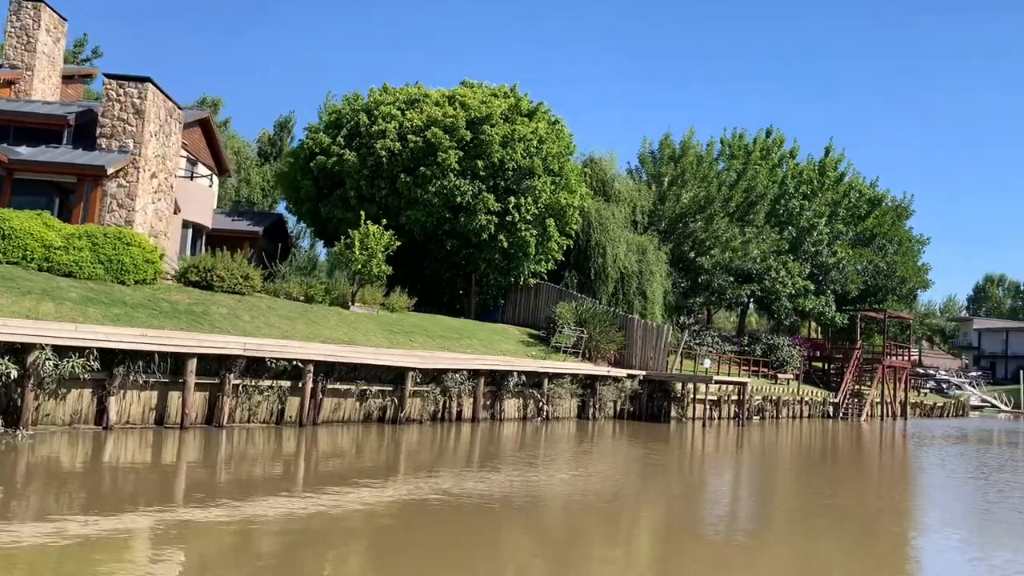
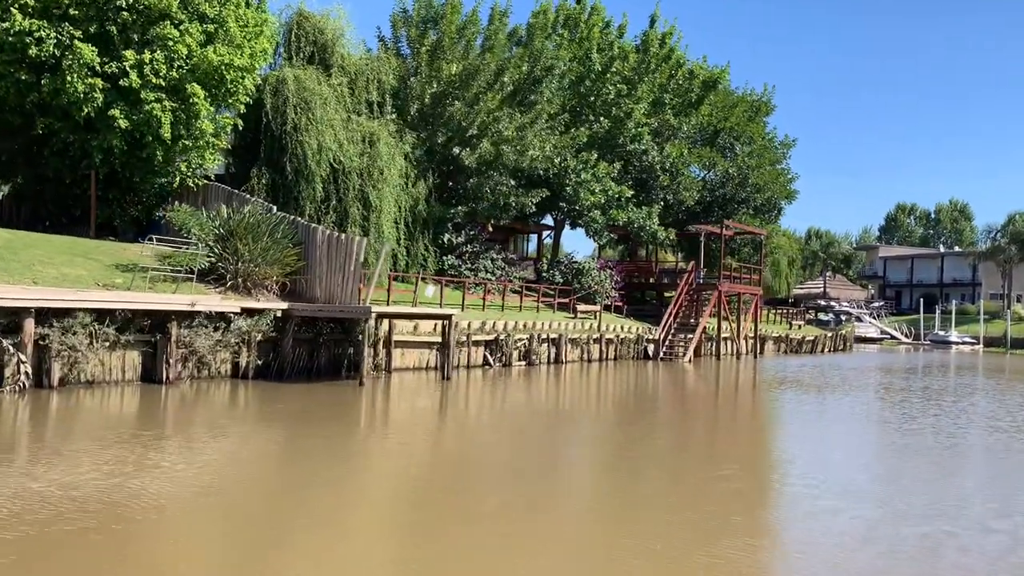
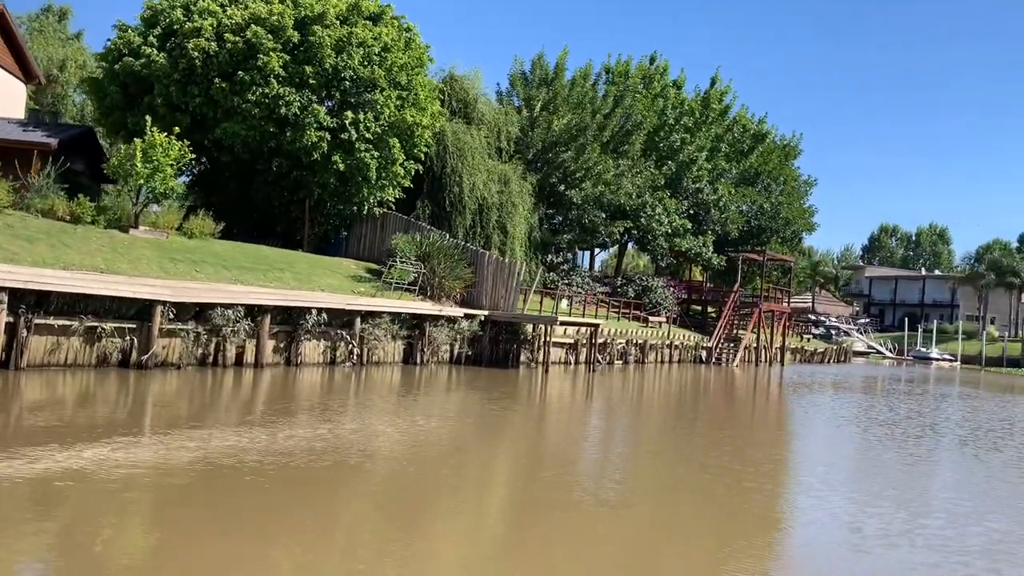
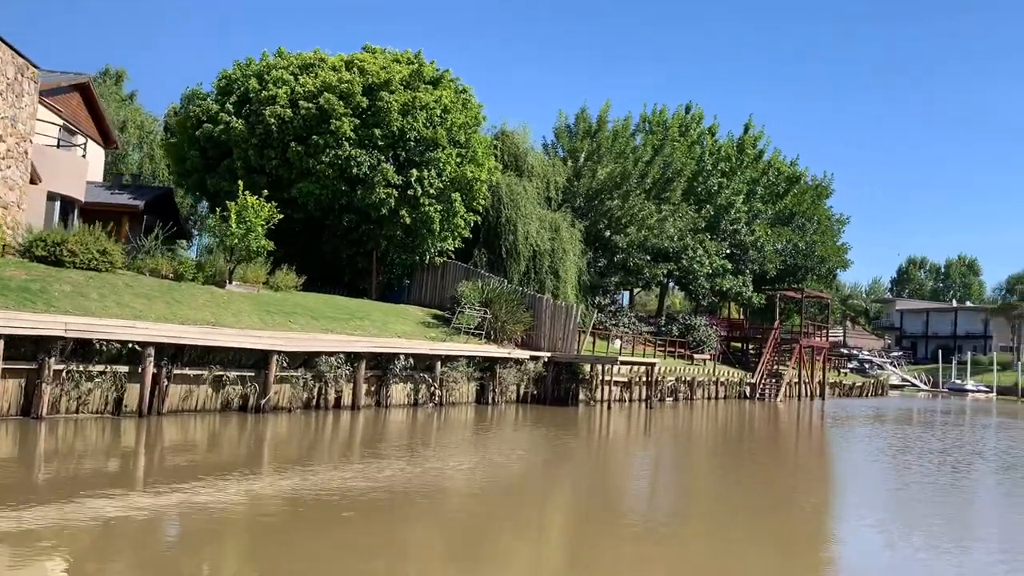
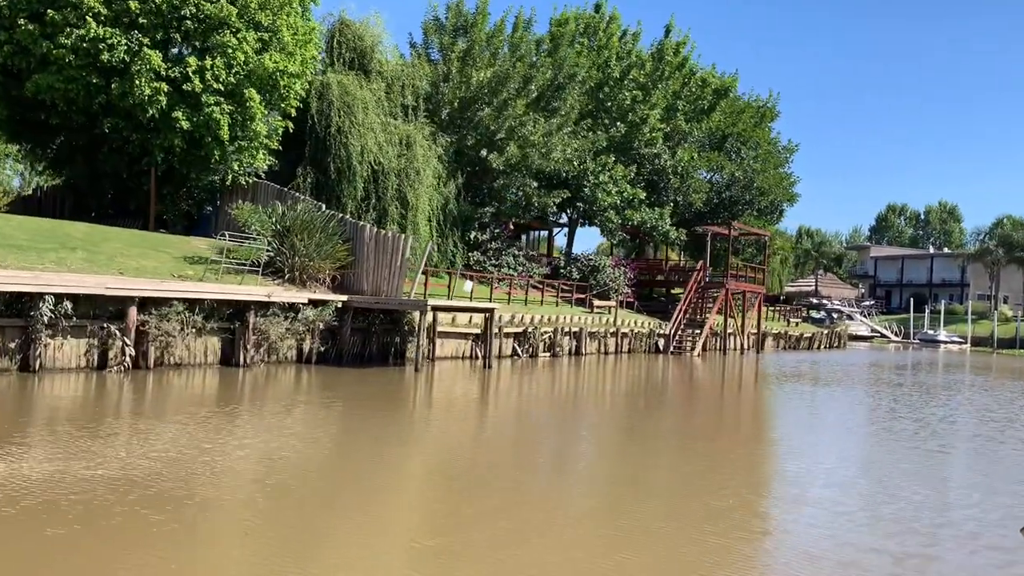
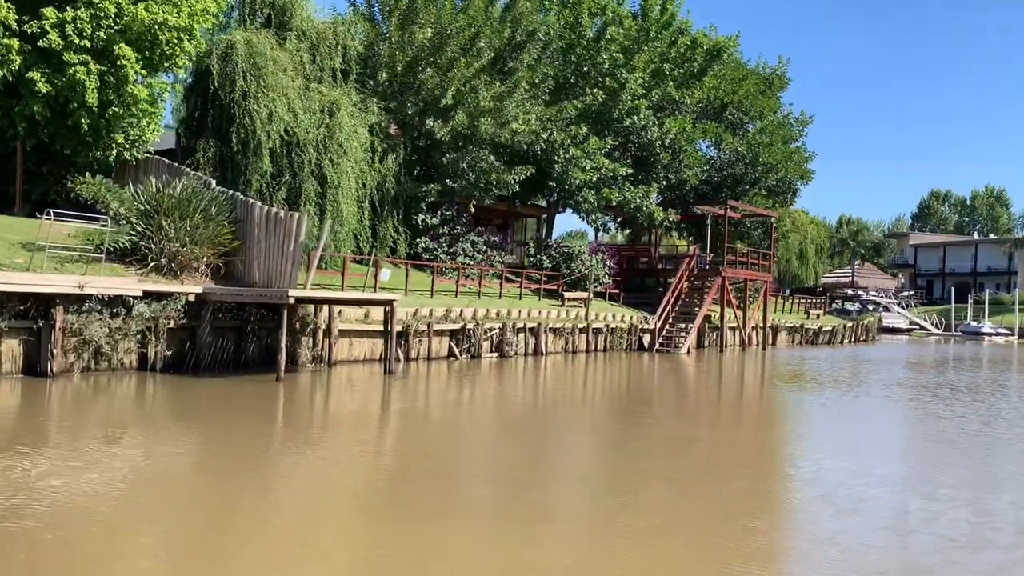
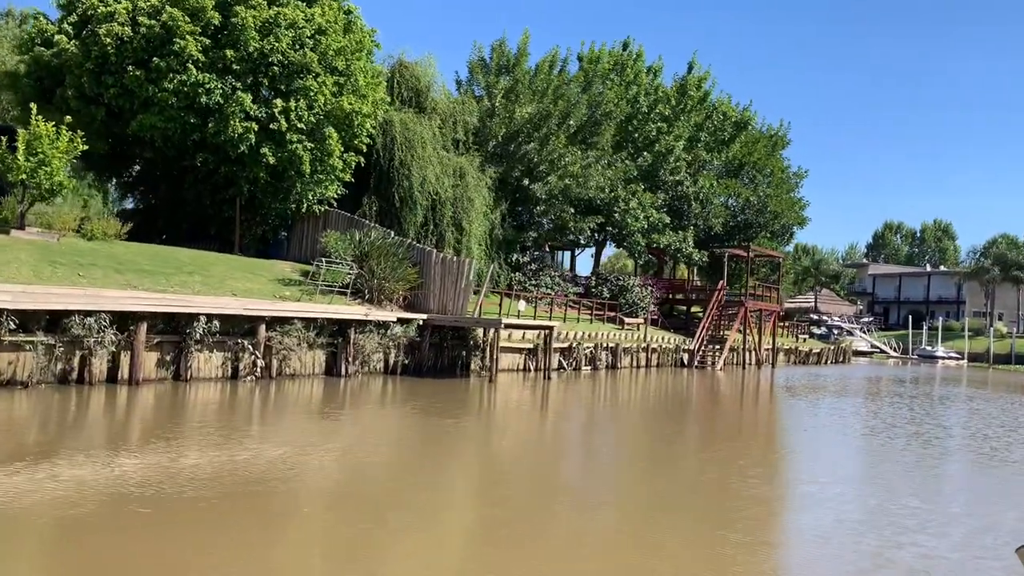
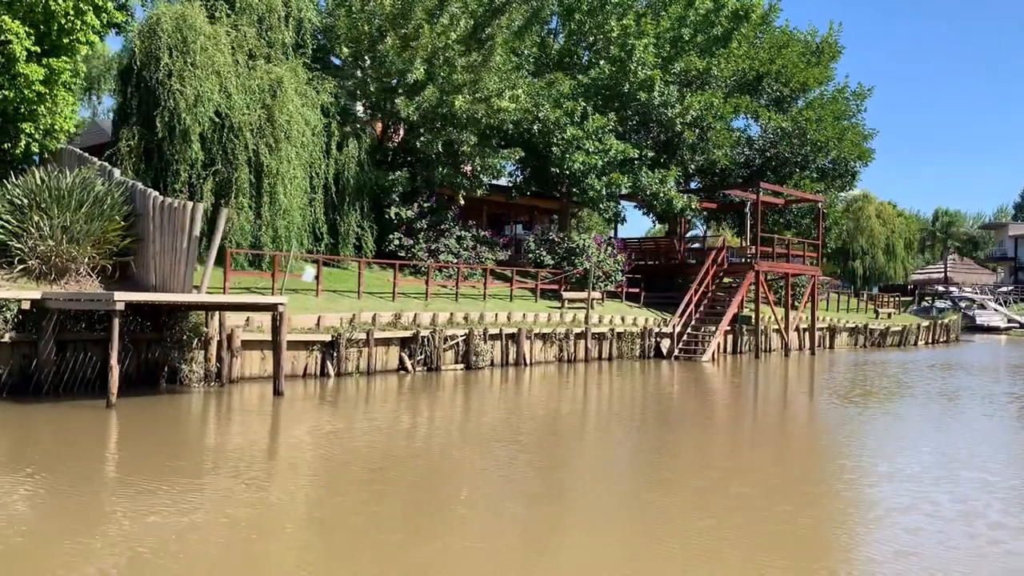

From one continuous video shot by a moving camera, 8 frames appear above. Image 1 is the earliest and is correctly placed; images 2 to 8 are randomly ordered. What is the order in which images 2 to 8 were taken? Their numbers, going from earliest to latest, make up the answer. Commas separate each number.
4, 3, 7, 5, 2, 6, 8
